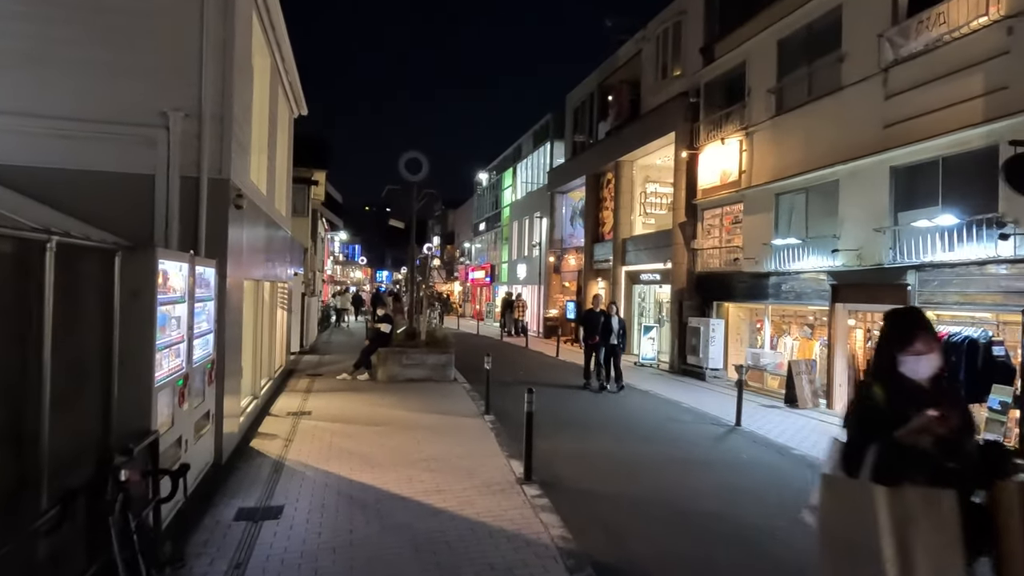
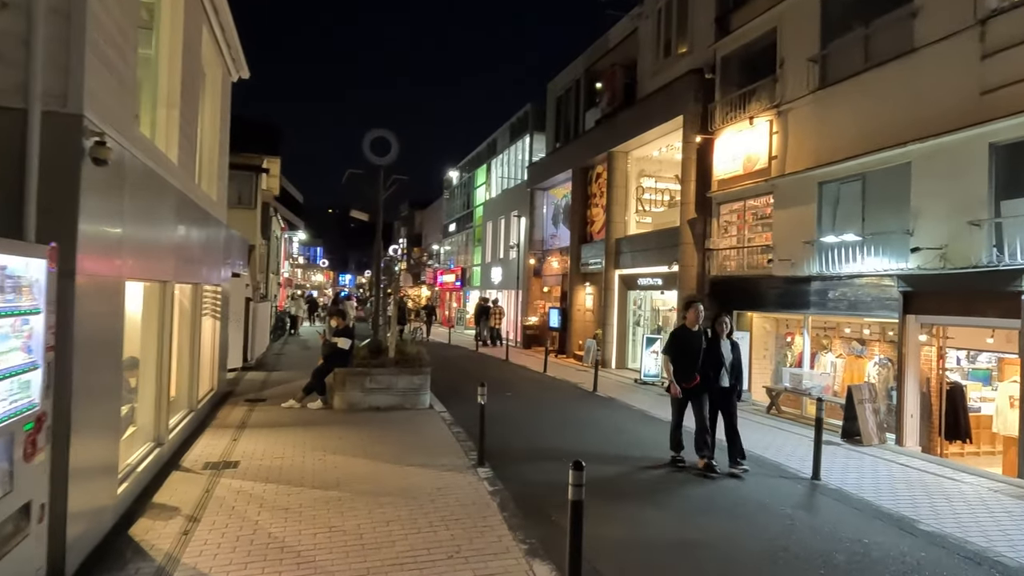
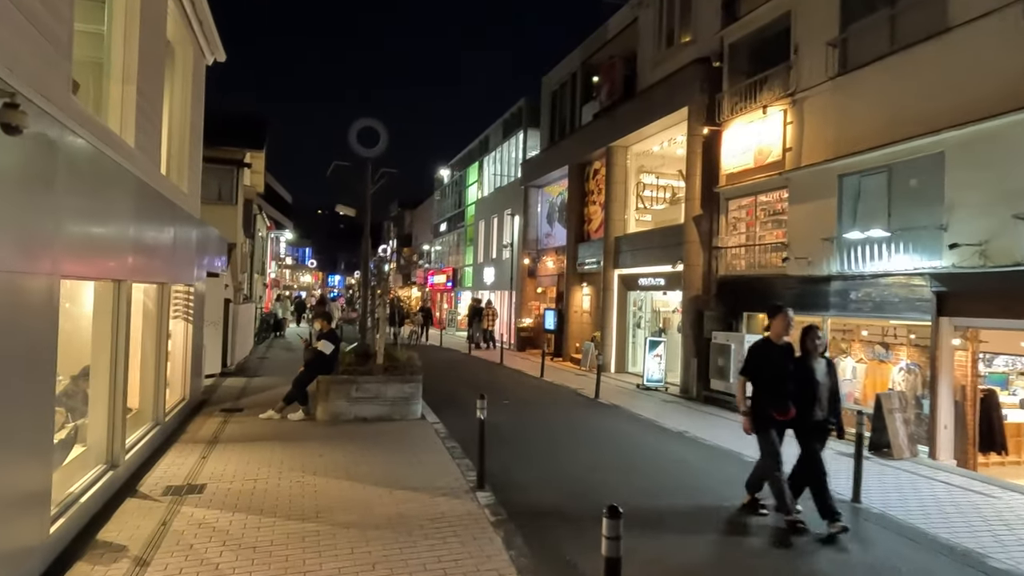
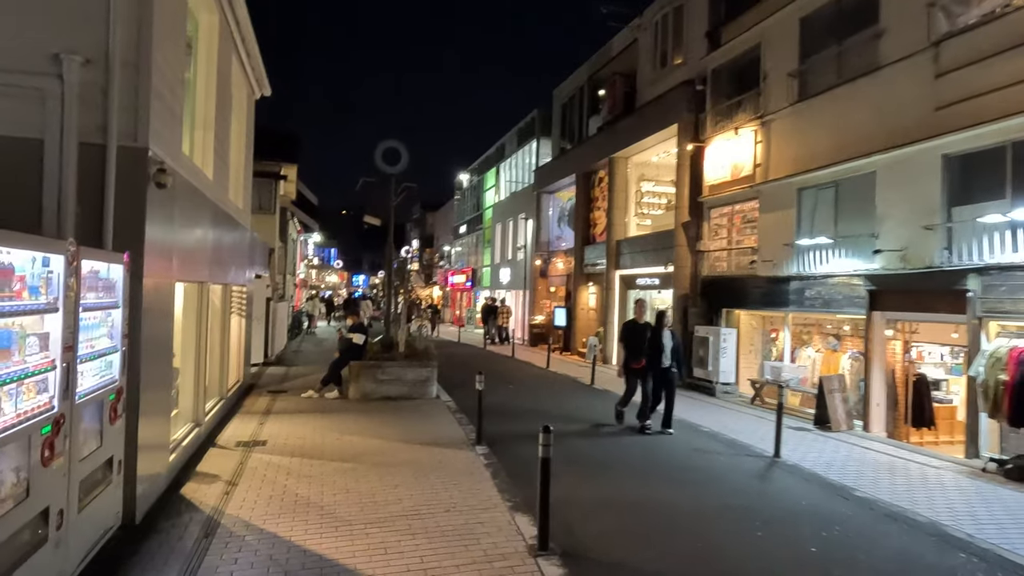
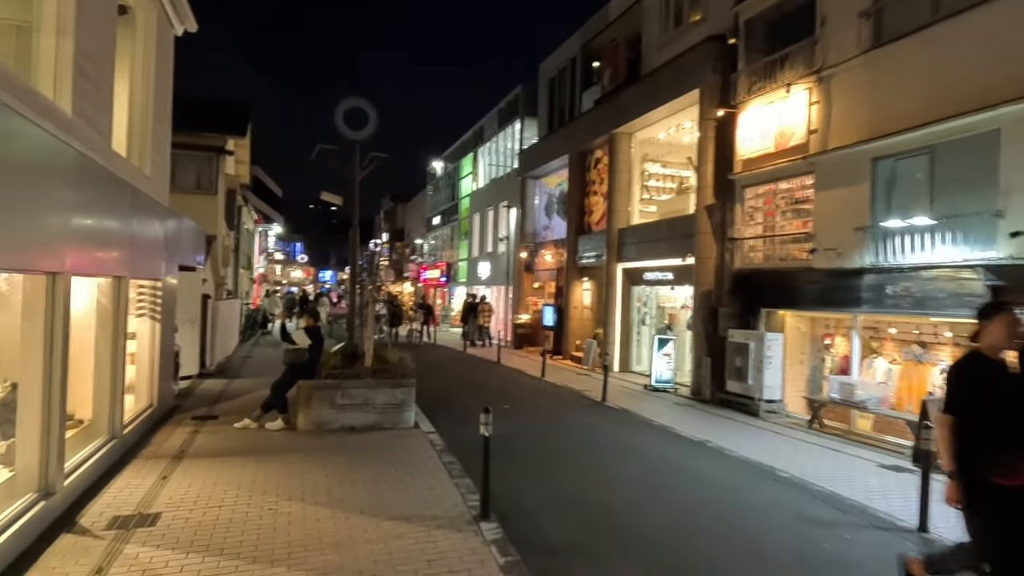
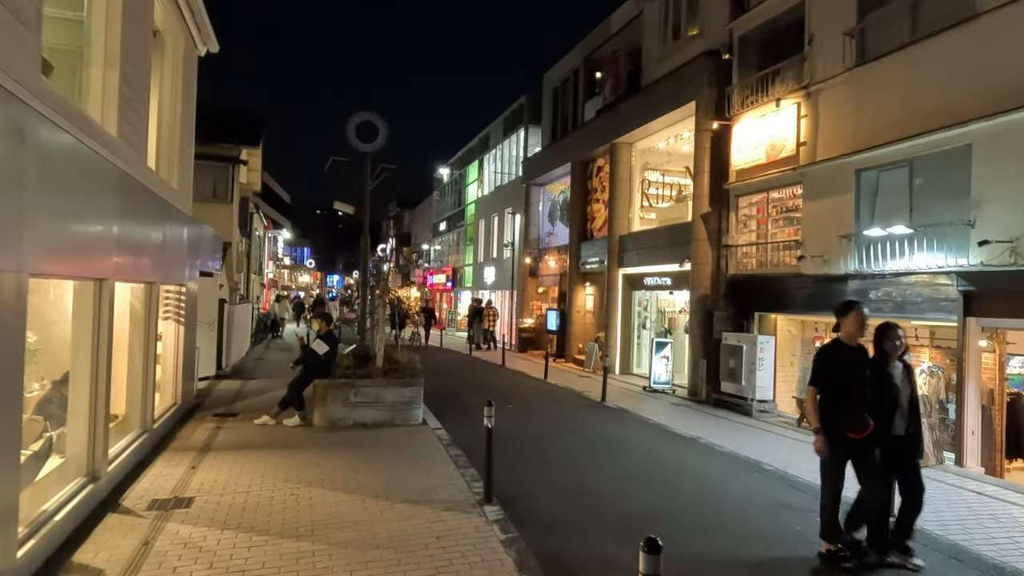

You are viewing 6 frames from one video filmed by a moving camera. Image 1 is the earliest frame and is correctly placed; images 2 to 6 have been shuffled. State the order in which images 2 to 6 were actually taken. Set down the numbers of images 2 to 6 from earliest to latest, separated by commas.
4, 2, 3, 6, 5
